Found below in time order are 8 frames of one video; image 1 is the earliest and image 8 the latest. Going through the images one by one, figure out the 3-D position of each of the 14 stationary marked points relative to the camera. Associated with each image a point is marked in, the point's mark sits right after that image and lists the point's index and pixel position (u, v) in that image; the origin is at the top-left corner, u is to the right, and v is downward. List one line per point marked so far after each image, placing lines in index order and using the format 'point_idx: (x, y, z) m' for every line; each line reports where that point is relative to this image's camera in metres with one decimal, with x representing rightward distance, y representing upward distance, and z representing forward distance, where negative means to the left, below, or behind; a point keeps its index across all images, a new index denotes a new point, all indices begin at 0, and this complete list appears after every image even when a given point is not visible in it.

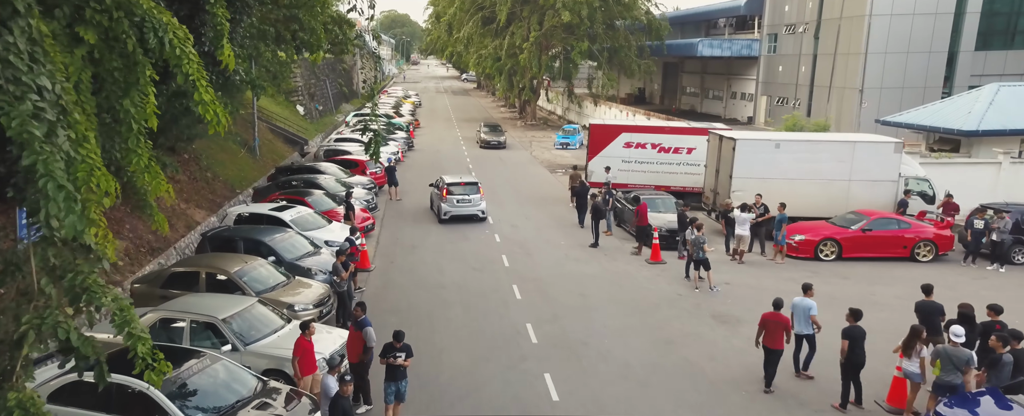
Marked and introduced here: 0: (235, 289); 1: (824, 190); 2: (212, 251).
0: (-4.8, -1.4, +13.1) m
1: (+8.0, +0.5, +19.4) m
2: (-6.1, -0.9, +15.5) m
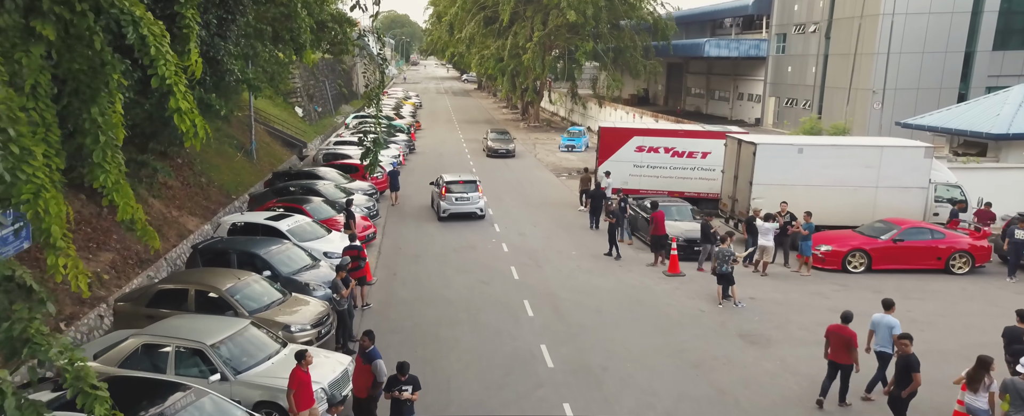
0: (-4.6, -1.6, +12.1) m
1: (+8.2, +0.3, +18.5) m
2: (-5.9, -1.1, +14.5) m
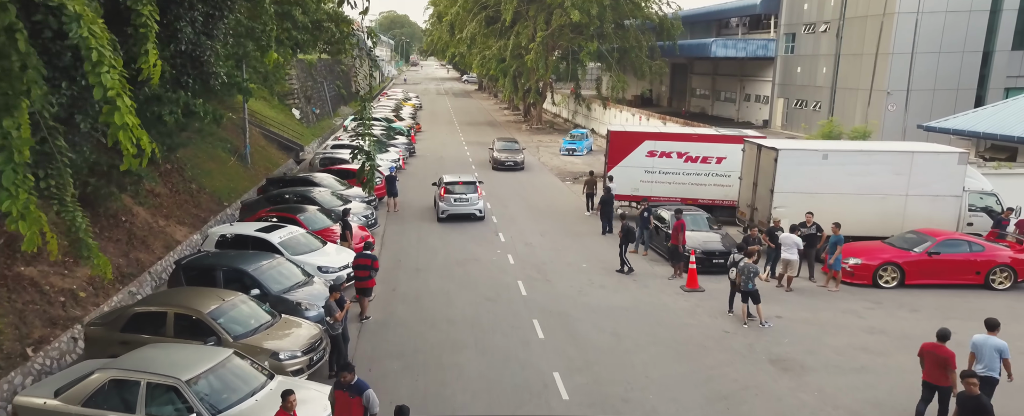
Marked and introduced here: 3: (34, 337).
0: (-4.4, -1.8, +11.1) m
1: (+8.4, +0.1, +17.4) m
2: (-5.7, -1.3, +13.4) m
3: (-7.5, -2.0, +11.9) m
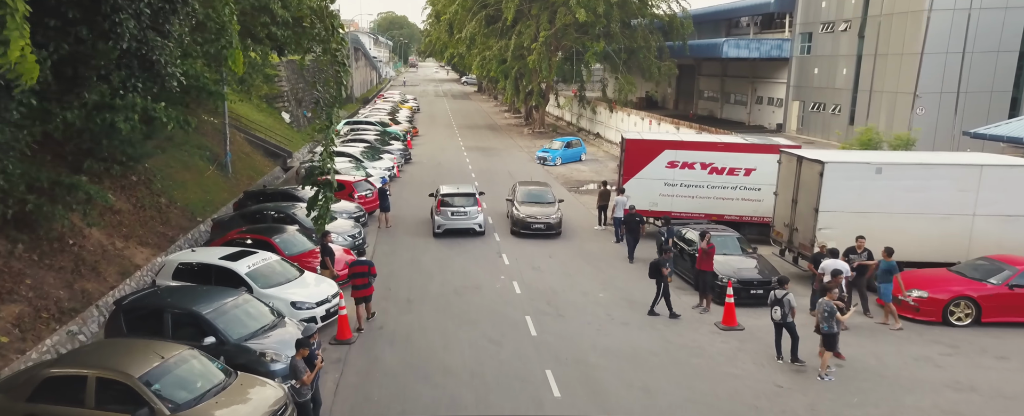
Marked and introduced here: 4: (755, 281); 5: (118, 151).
0: (-4.3, -2.3, +8.8) m
1: (+8.5, -0.4, +15.1) m
2: (-5.6, -1.8, +11.1) m
3: (-7.4, -2.5, +9.6) m
4: (+4.7, -1.4, +14.7) m
5: (-8.7, +1.4, +16.8) m
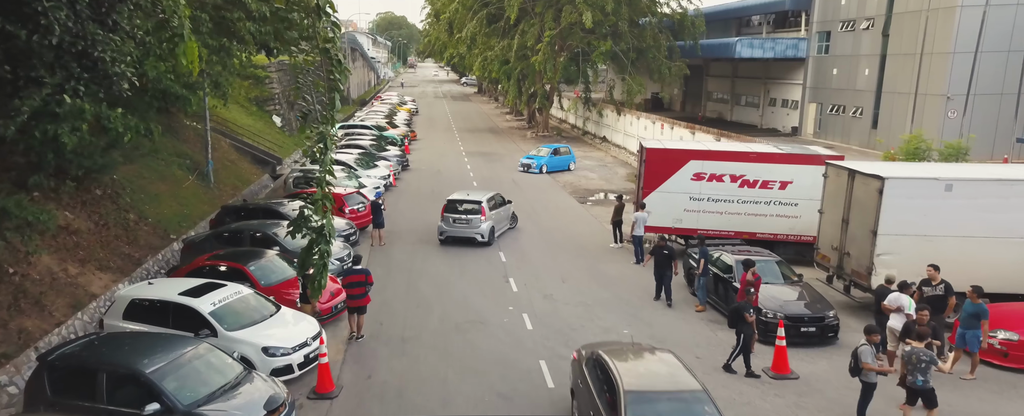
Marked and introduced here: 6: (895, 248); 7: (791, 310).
0: (-4.1, -2.7, +6.7) m
1: (+8.7, -0.8, +13.0) m
2: (-5.4, -2.2, +9.0) m
3: (-7.2, -2.9, +7.5) m
4: (+4.9, -1.8, +12.6) m
5: (-8.5, +1.0, +14.7) m
6: (+6.6, -0.7, +13.1) m
7: (+4.7, -1.7, +12.7) m
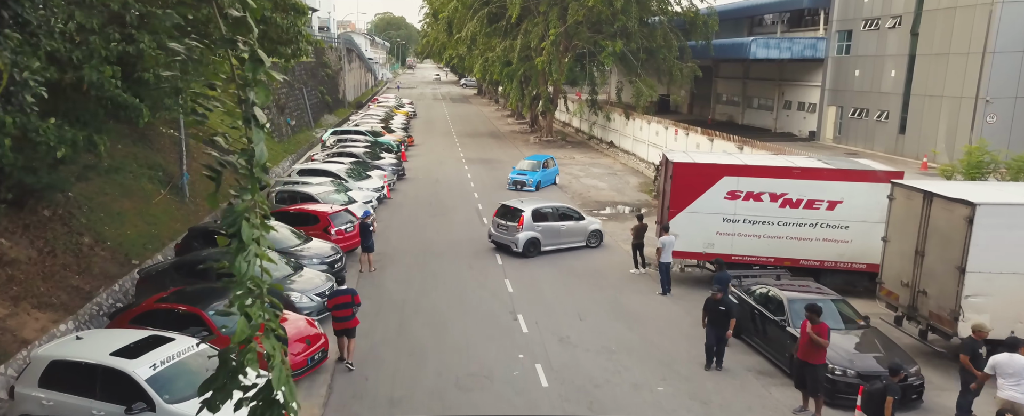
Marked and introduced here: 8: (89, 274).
0: (-3.9, -3.1, +4.4) m
1: (+8.8, -1.2, +10.7) m
2: (-5.3, -2.6, +6.7) m
3: (-7.0, -3.3, +5.2) m
4: (+5.1, -2.3, +10.4) m
5: (-8.3, +0.5, +12.4) m
6: (+6.8, -1.2, +10.8) m
7: (+4.9, -2.2, +10.4) m
8: (-8.6, -1.4, +15.3) m
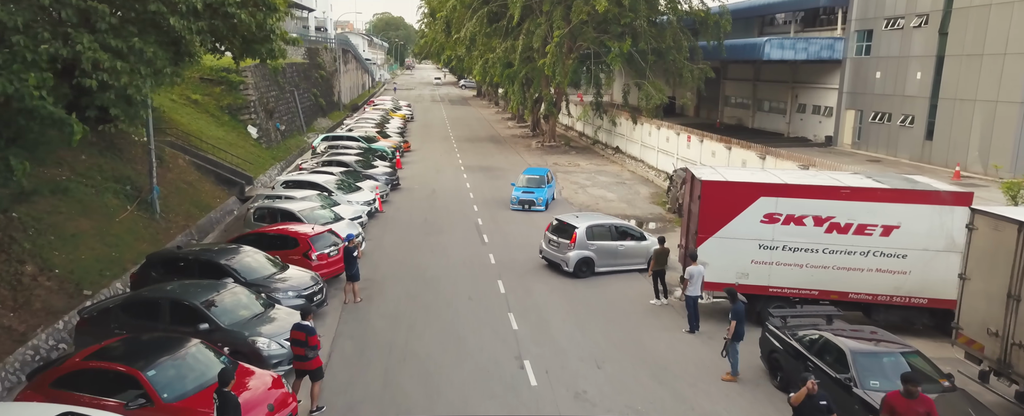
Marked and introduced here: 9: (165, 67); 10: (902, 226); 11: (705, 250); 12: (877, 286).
0: (-3.8, -3.6, +2.3) m
1: (+8.9, -1.7, +8.6) m
2: (-5.2, -3.1, +4.6) m
3: (-6.9, -3.8, +3.1) m
4: (+5.2, -2.7, +8.3) m
5: (-8.2, 0.0, +10.3) m
6: (+6.9, -1.6, +8.7) m
7: (+5.0, -2.6, +8.3) m
8: (-8.5, -1.8, +13.2) m
9: (-5.9, +2.4, +12.9) m
10: (+6.8, -0.3, +13.2) m
11: (+3.5, -0.8, +13.7) m
12: (+6.5, -1.4, +13.4) m
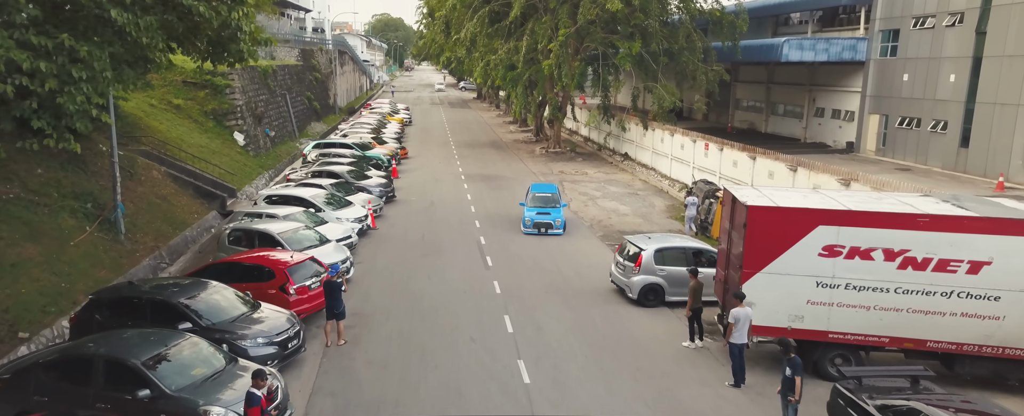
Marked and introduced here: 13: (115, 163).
0: (-3.6, -4.0, 0.0) m
1: (+9.1, -2.1, +6.4) m
2: (-5.0, -3.5, +2.4) m
3: (-6.7, -4.3, +0.9) m
4: (+5.3, -3.2, +6.0) m
5: (-8.1, -0.5, +8.1) m
6: (+7.1, -2.1, +6.5) m
7: (+5.1, -3.1, +6.1) m
8: (-8.3, -2.3, +11.0) m
9: (-5.7, +1.9, +10.7) m
10: (+7.0, -0.8, +11.0) m
11: (+3.7, -1.2, +11.5) m
12: (+6.6, -1.8, +11.2) m
13: (-9.7, +1.1, +18.7) m
